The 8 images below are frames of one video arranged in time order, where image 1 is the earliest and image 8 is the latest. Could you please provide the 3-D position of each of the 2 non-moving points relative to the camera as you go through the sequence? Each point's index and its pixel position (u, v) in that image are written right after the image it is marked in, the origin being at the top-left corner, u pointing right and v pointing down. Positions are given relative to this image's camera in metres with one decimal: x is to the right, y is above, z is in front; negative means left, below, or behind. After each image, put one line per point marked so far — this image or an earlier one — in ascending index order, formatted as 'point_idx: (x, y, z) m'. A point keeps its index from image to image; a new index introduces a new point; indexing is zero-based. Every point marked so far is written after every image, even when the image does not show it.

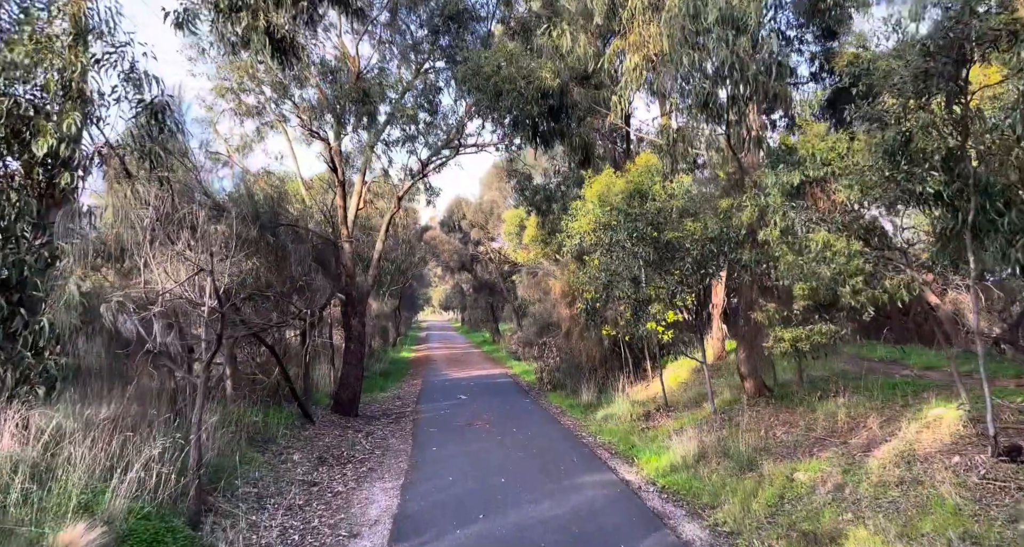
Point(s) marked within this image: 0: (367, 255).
0: (-3.4, +0.5, +14.8) m
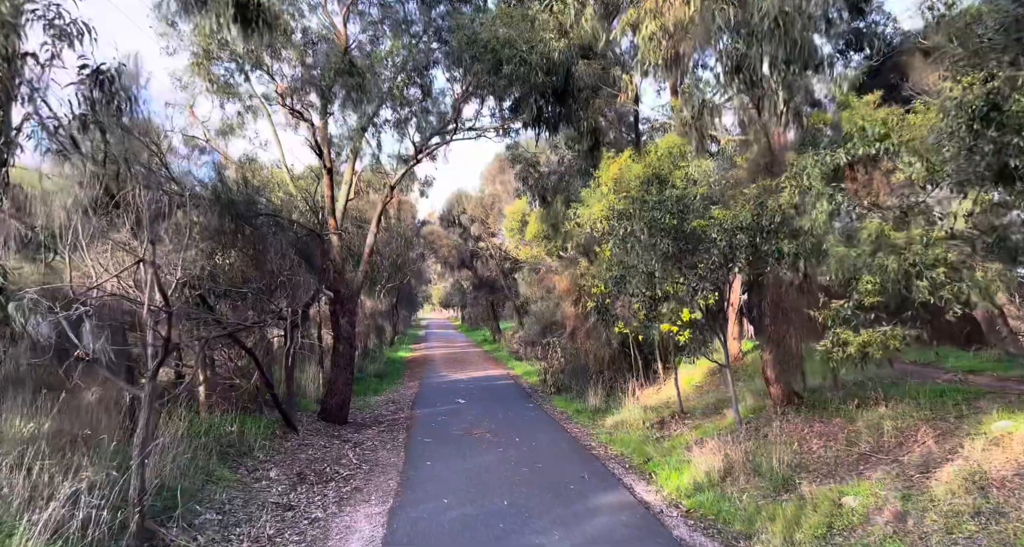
0: (-3.3, +0.5, +13.8) m
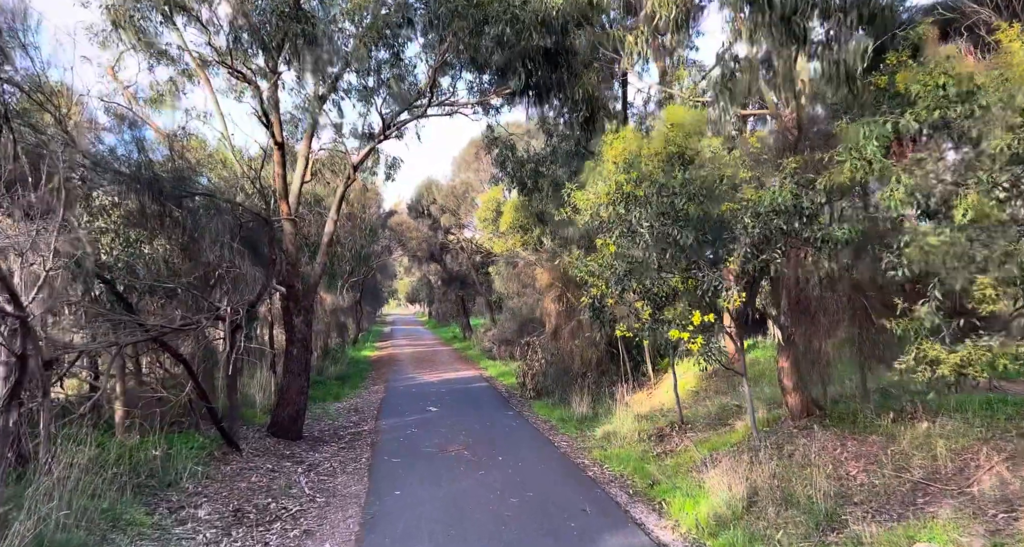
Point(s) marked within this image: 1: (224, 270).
0: (-3.7, +0.7, +12.2) m
1: (-4.0, +0.1, +8.8) m
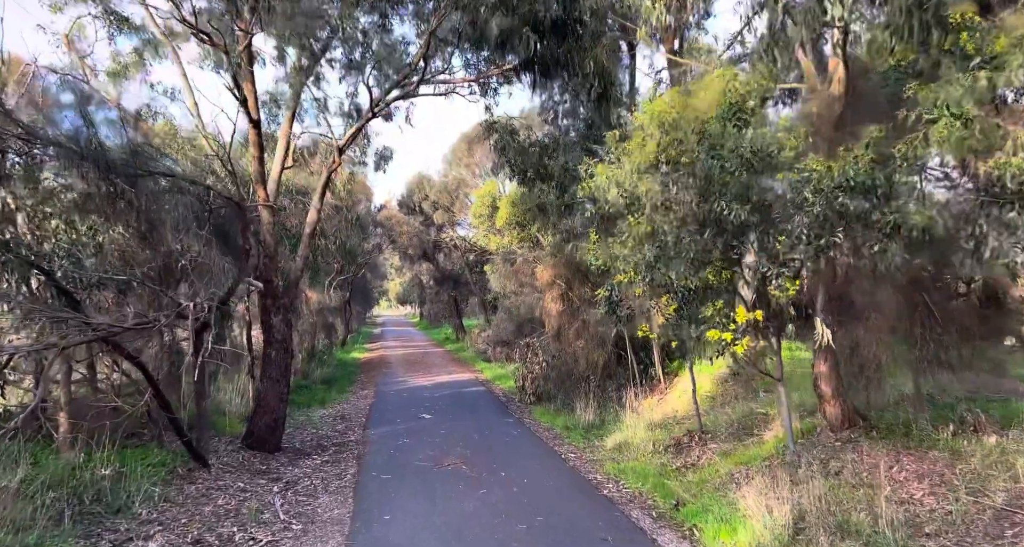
0: (-3.7, +0.8, +11.2) m
1: (-4.0, +0.2, +7.8) m
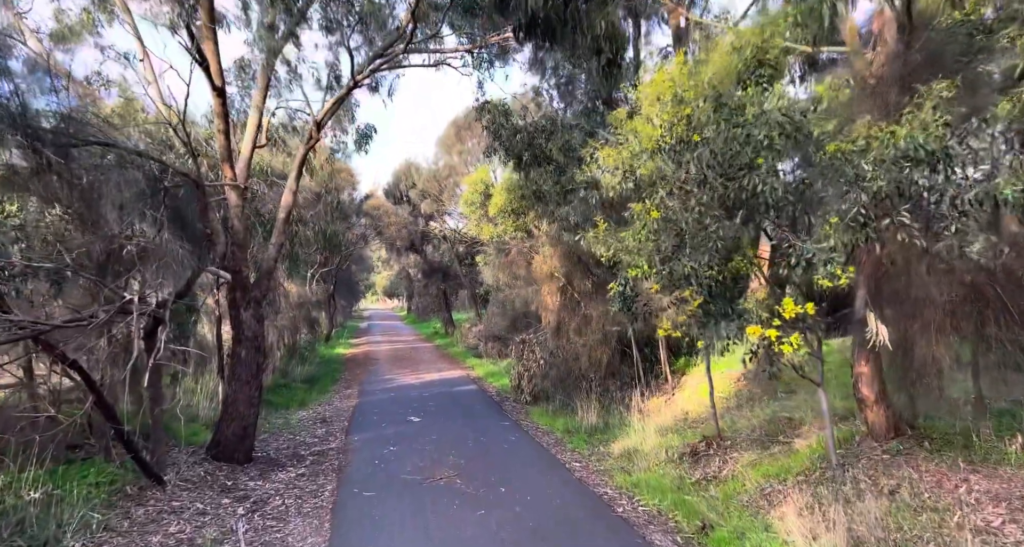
0: (-3.8, +0.9, +10.2) m
1: (-4.0, +0.3, +6.7) m
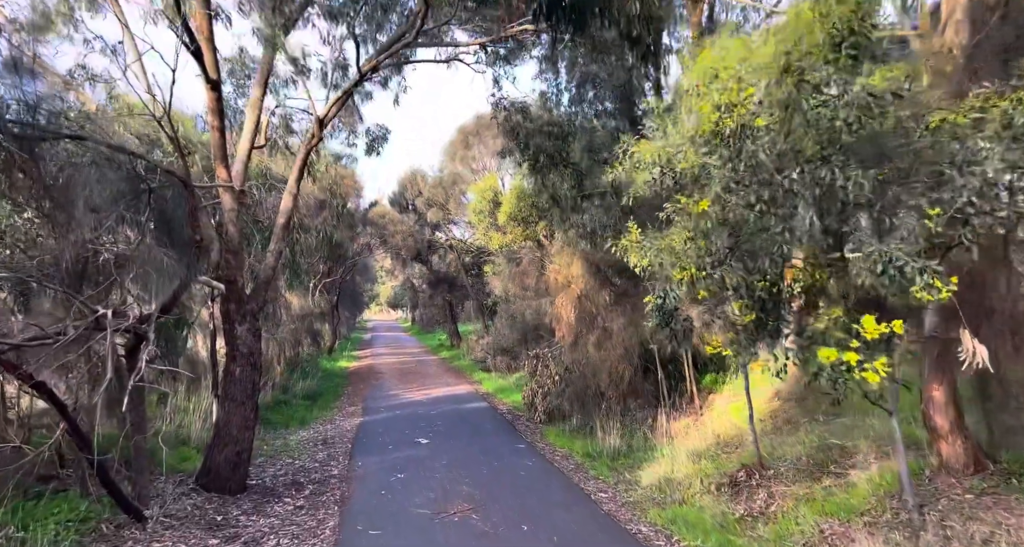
0: (-3.5, +0.8, +9.5) m
1: (-3.7, +0.2, +6.0) m
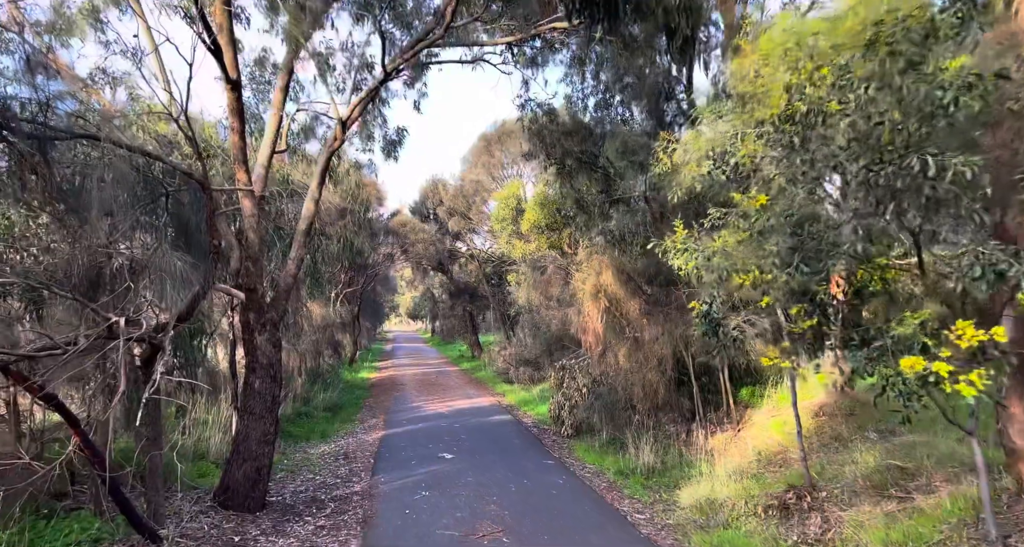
0: (-3.1, +0.6, +9.2) m
1: (-3.4, +0.1, +5.8) m
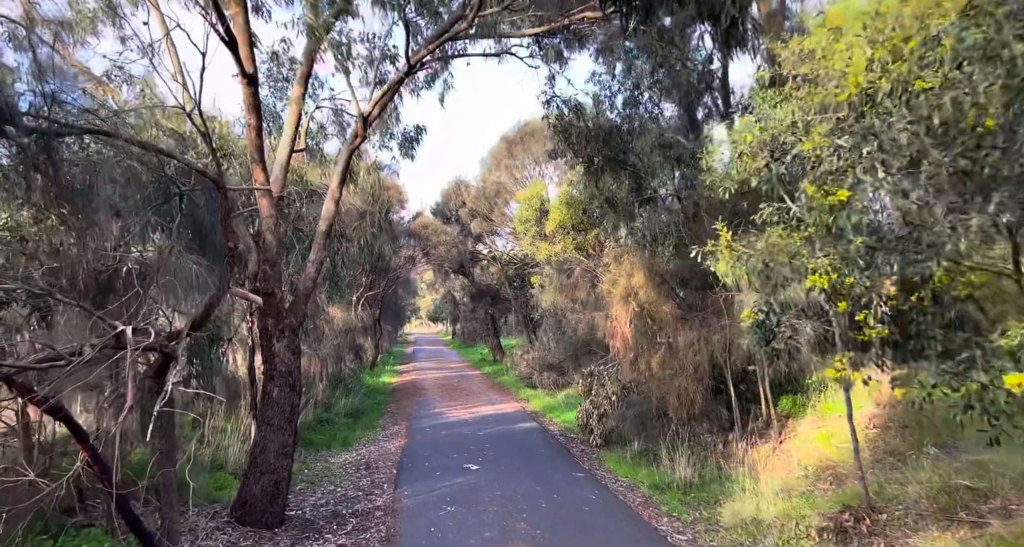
0: (-2.7, +0.6, +8.9) m
1: (-3.2, +0.1, +5.4) m
